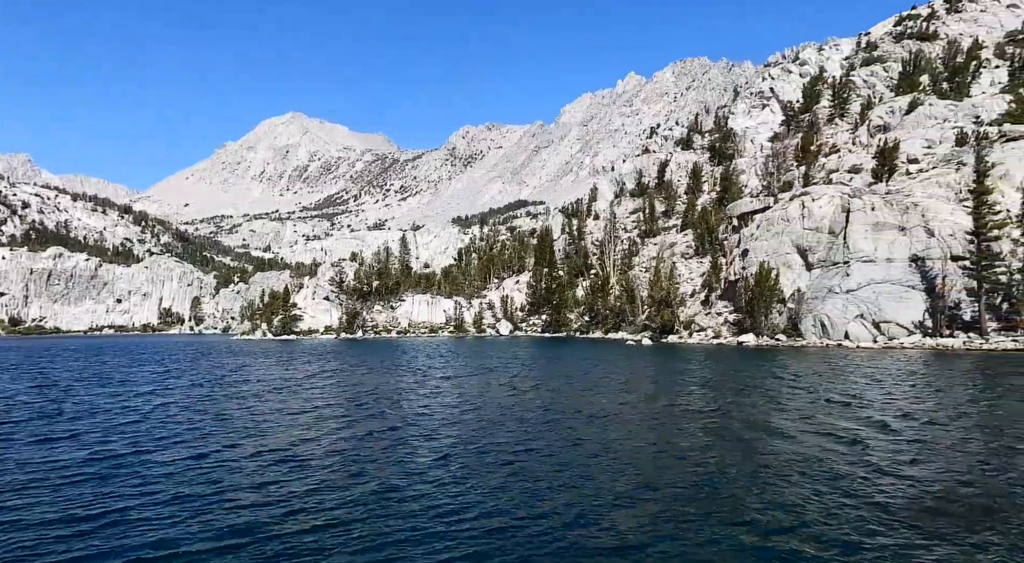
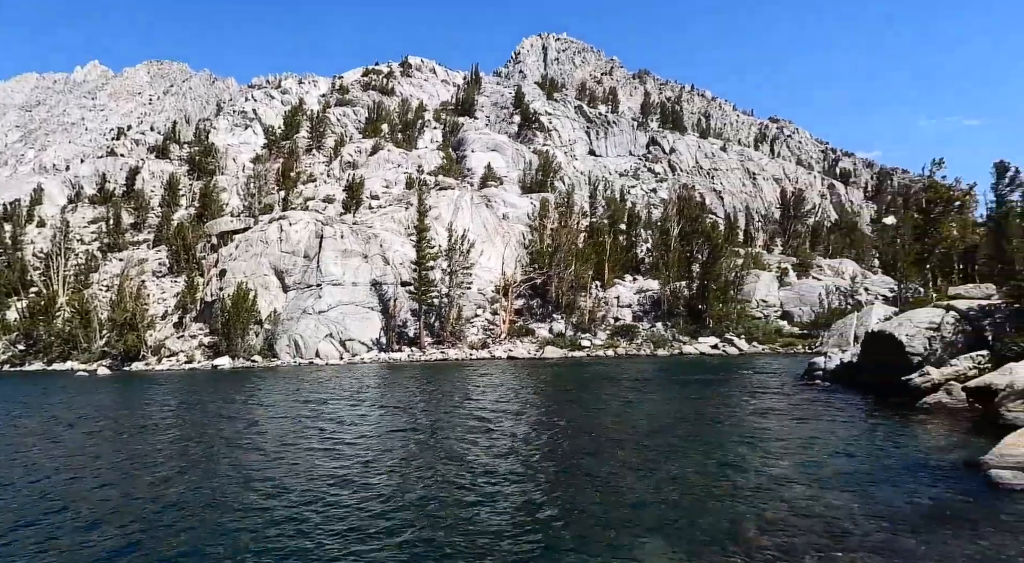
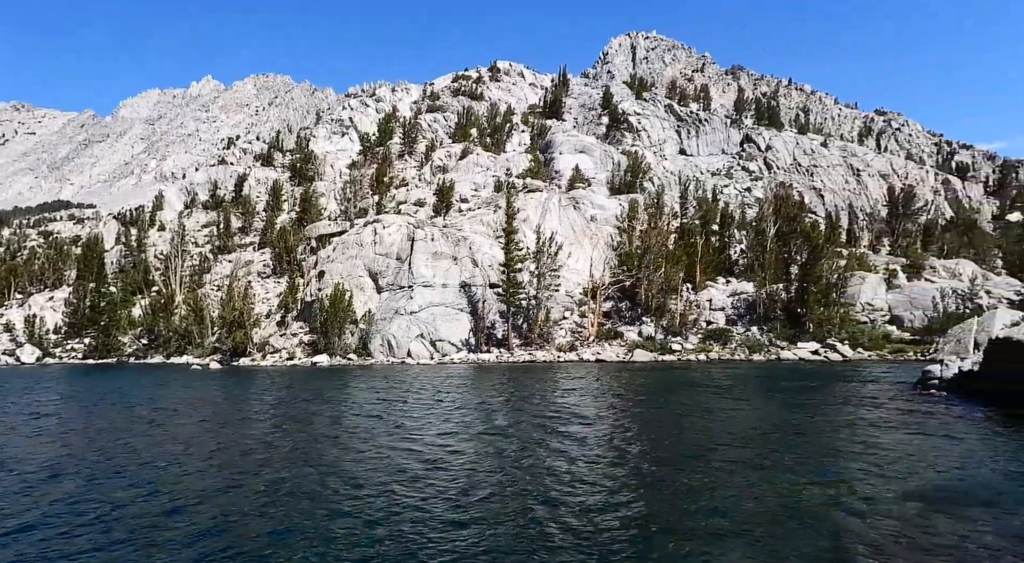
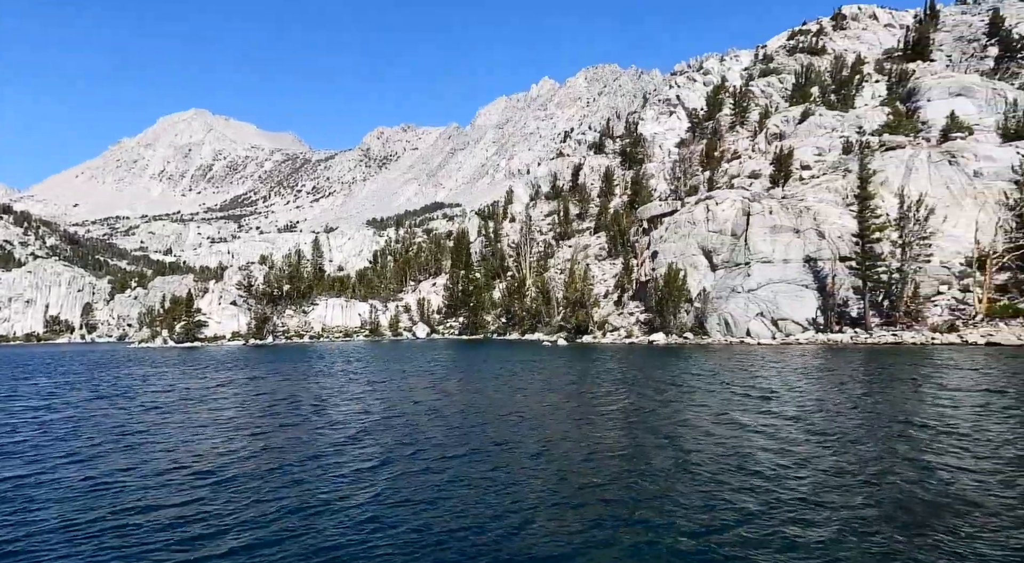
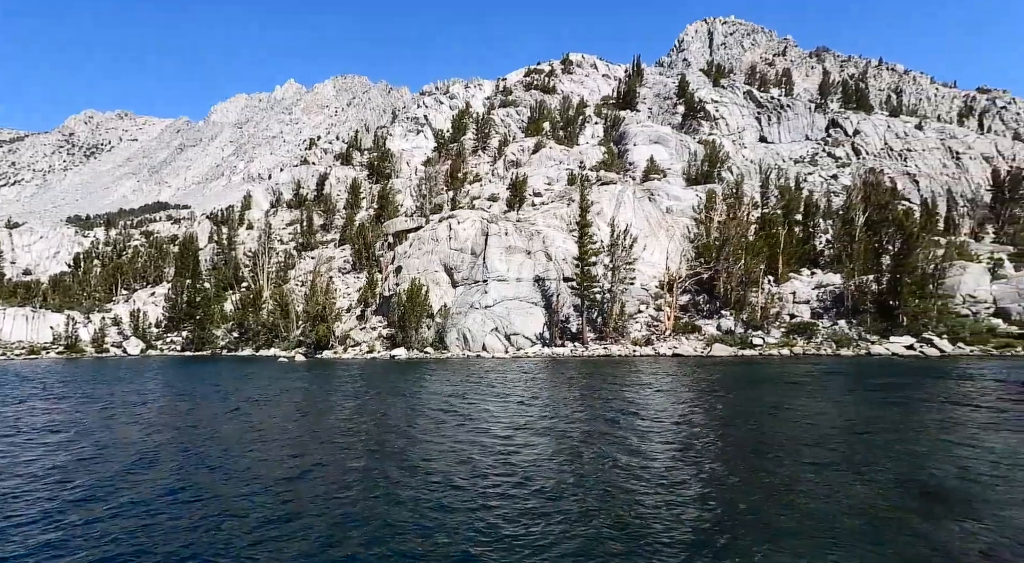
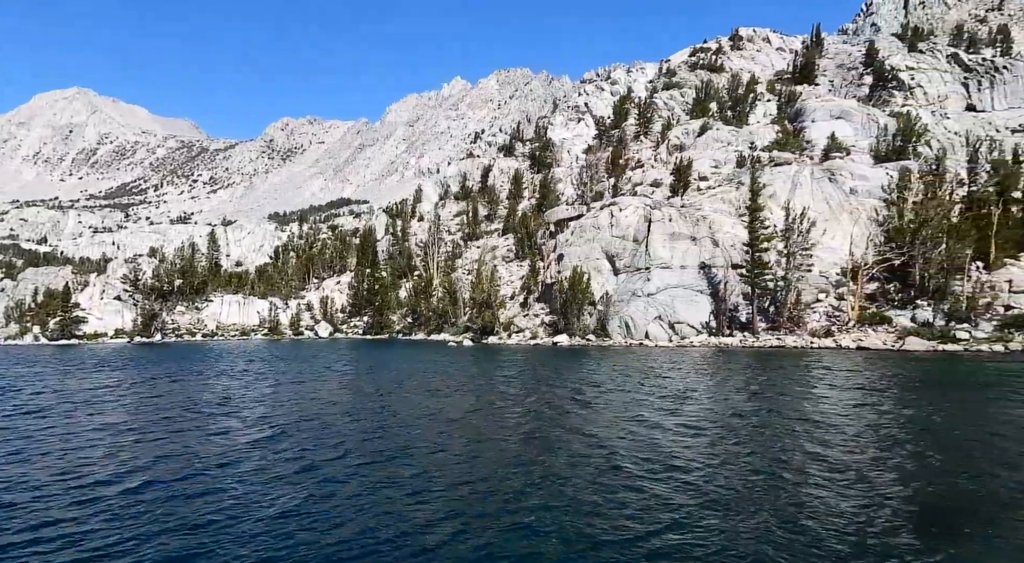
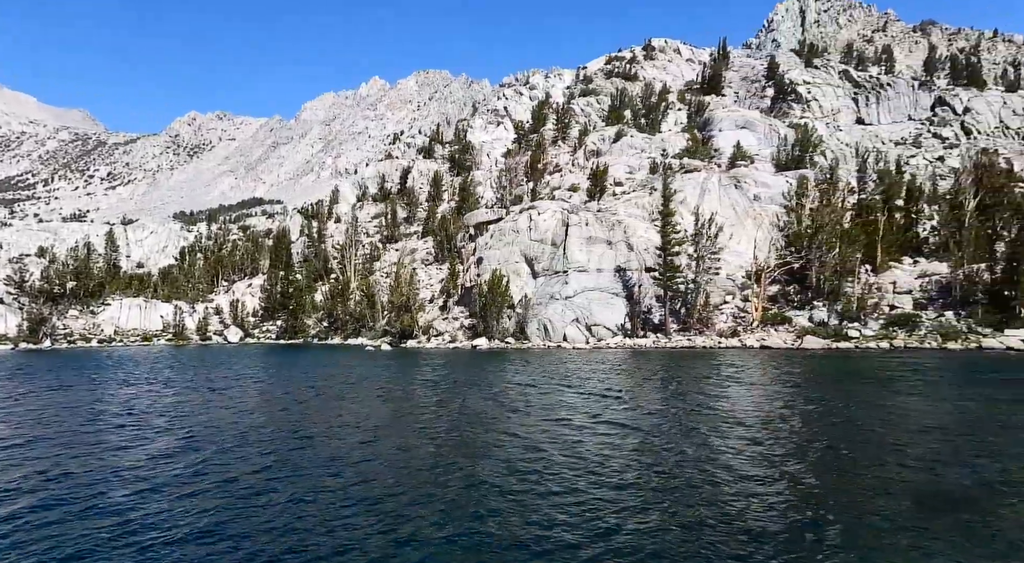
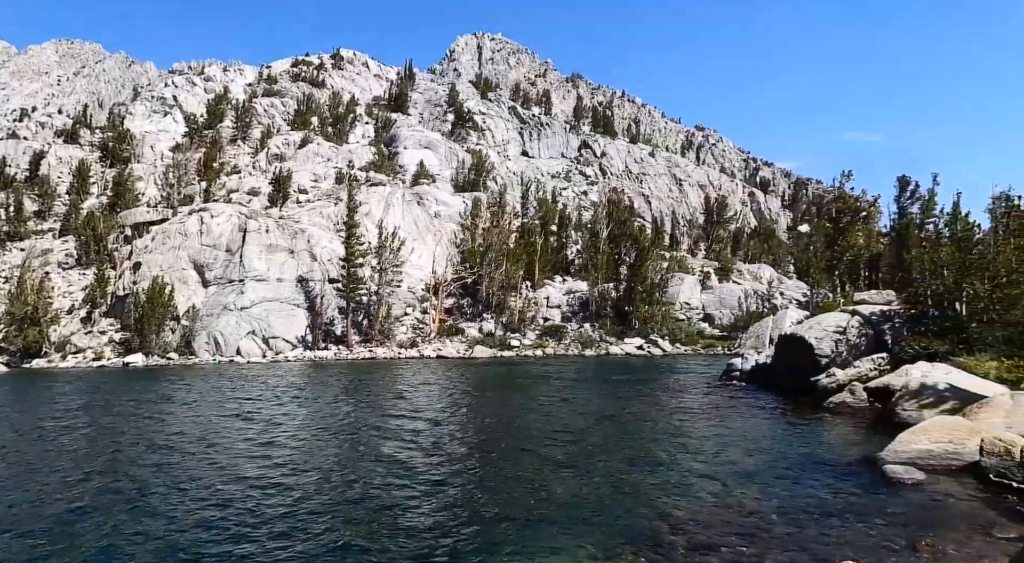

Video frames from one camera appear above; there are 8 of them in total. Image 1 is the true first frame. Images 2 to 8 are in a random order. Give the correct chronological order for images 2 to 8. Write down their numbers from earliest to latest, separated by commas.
4, 6, 7, 5, 3, 2, 8
